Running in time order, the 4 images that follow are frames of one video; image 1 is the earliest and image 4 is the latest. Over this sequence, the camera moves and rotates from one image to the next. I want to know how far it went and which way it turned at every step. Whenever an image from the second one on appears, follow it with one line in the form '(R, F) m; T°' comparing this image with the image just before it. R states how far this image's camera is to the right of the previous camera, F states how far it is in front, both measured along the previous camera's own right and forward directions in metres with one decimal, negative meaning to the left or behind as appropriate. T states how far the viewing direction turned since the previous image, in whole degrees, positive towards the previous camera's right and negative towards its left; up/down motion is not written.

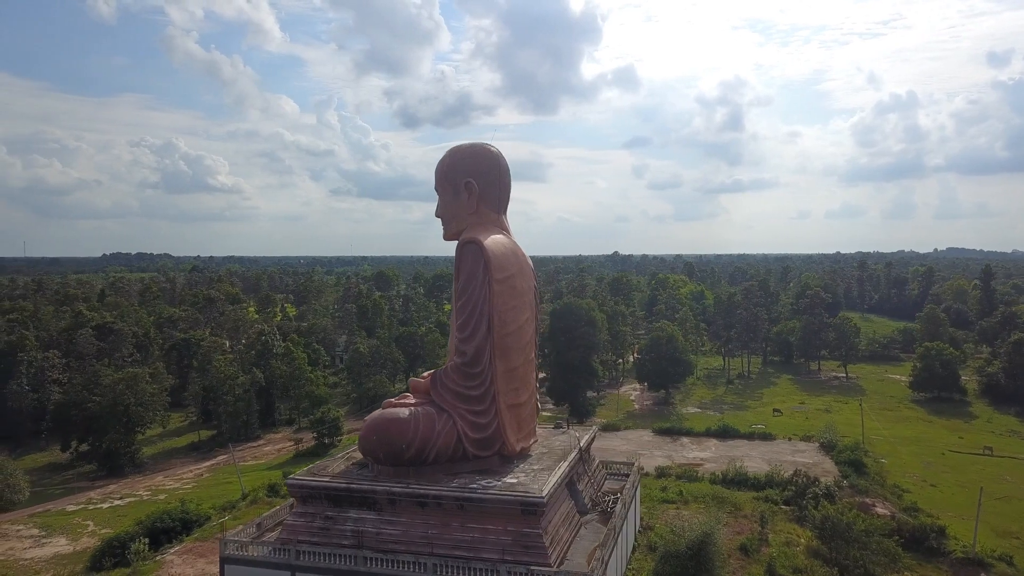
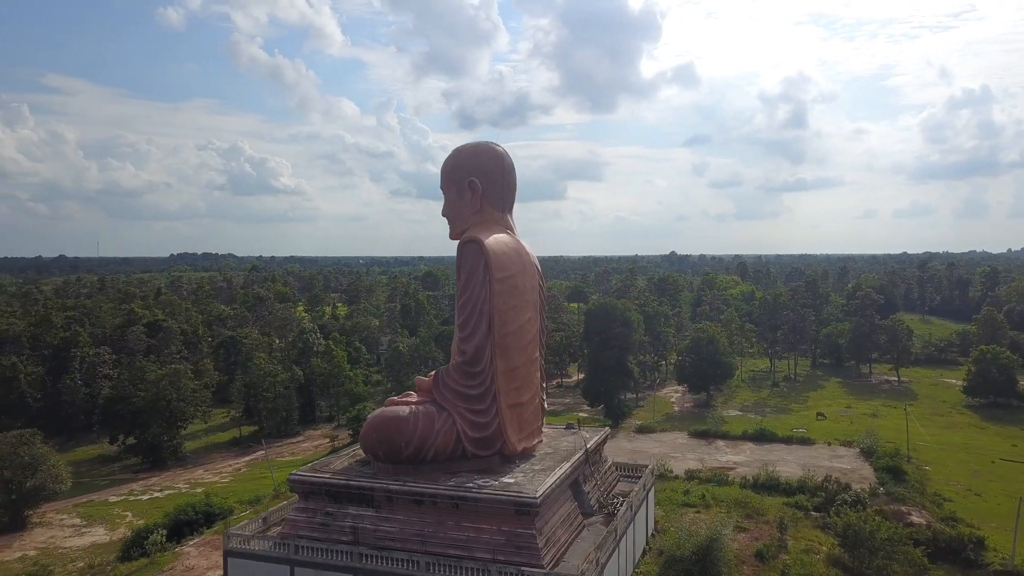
(+1.0, +0.1) m; -4°
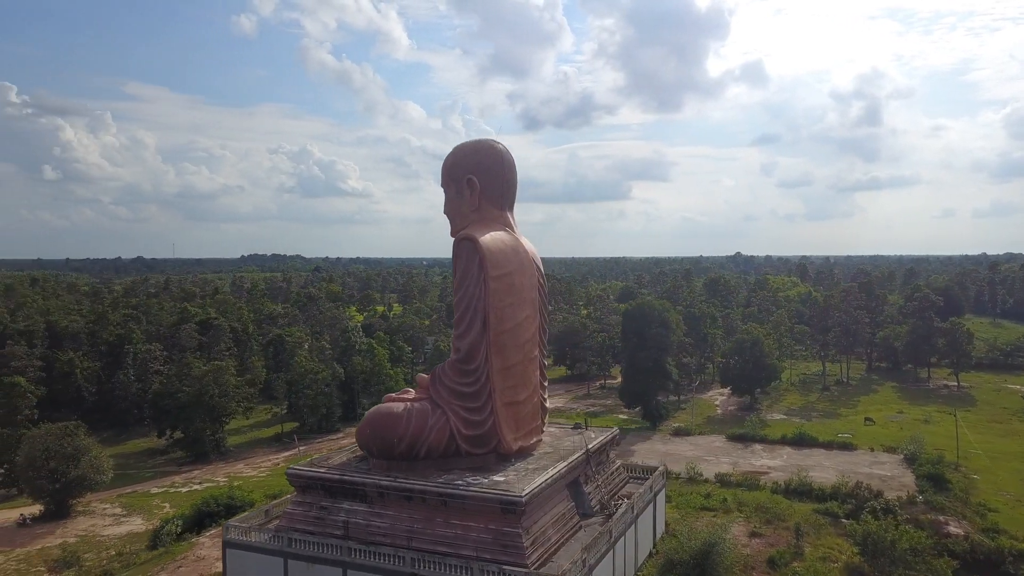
(+1.2, +0.1) m; -4°
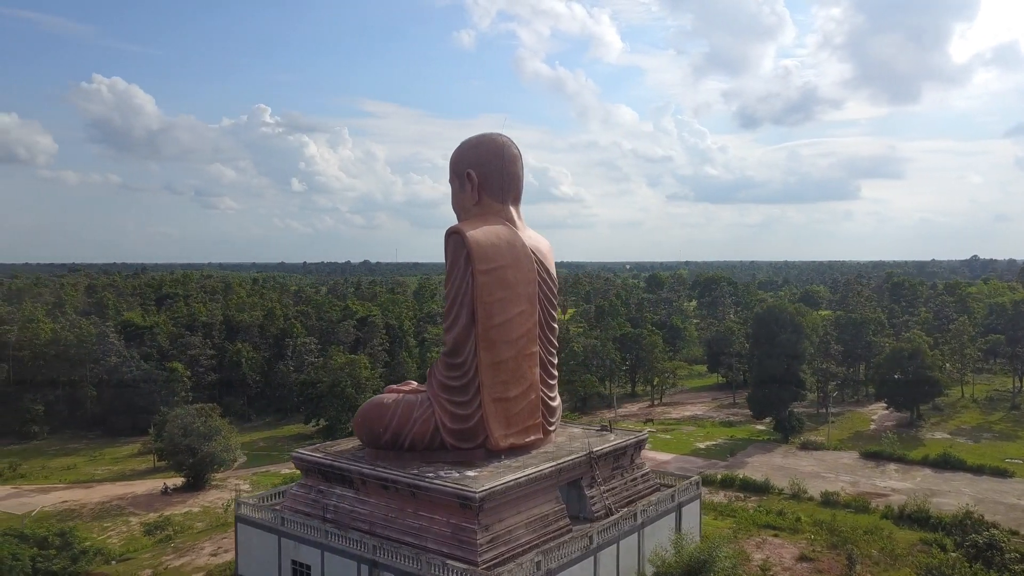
(+3.7, +0.7) m; -15°
